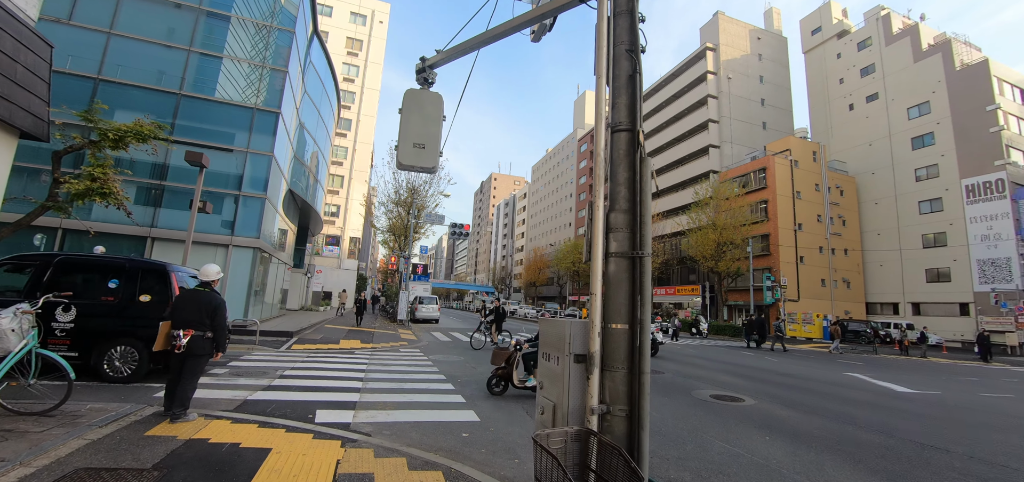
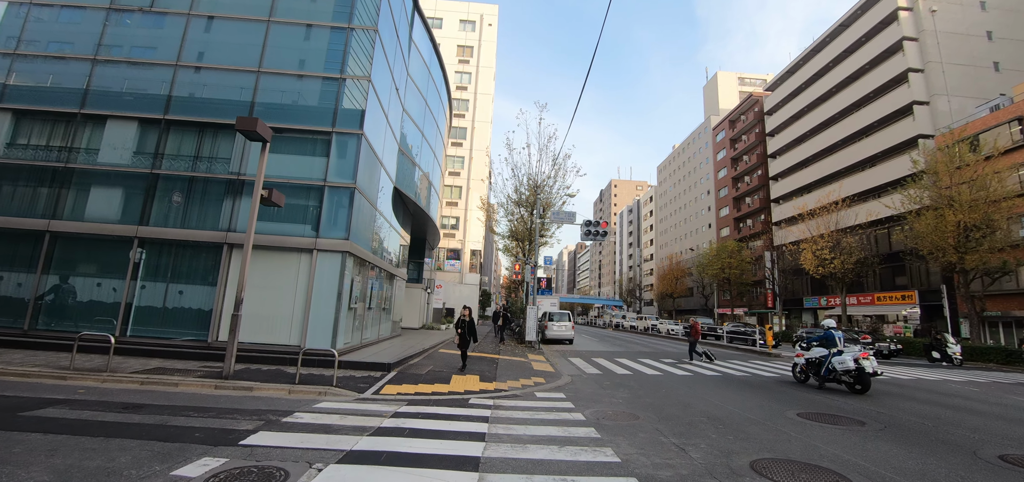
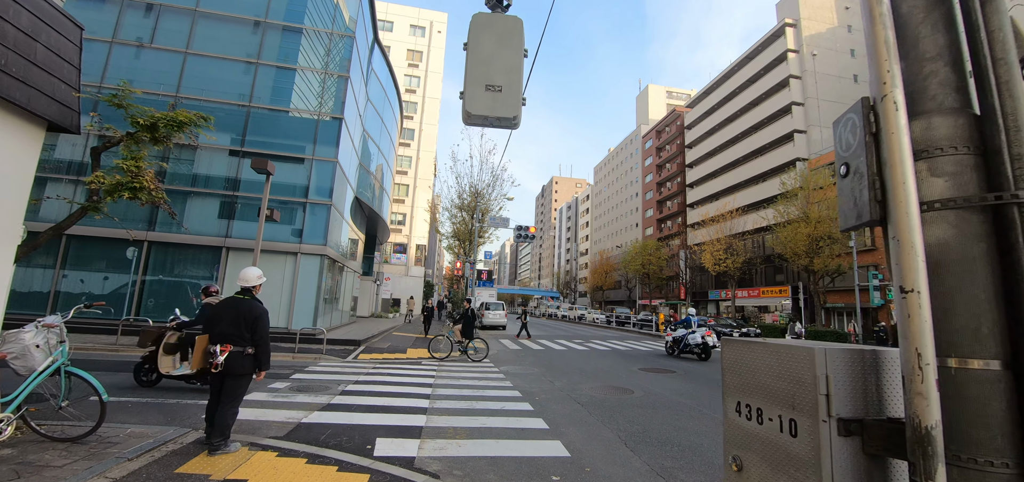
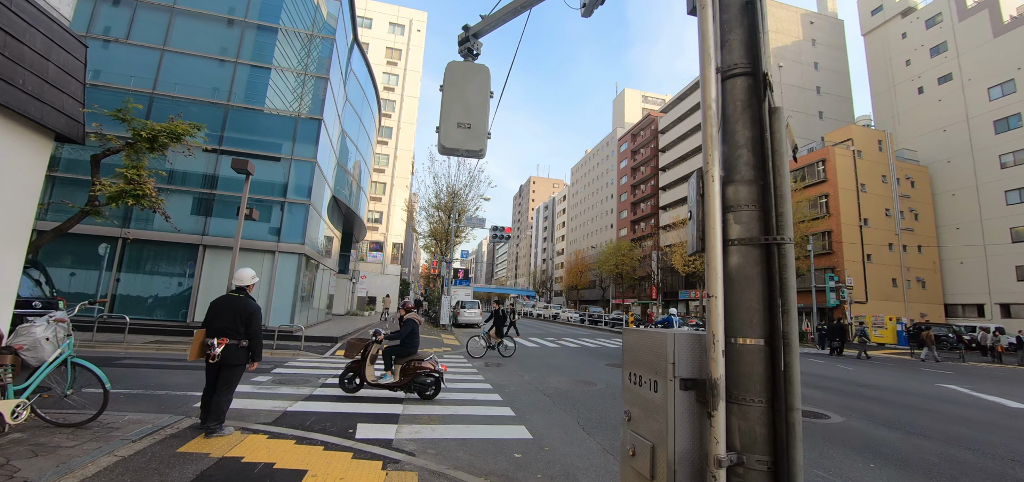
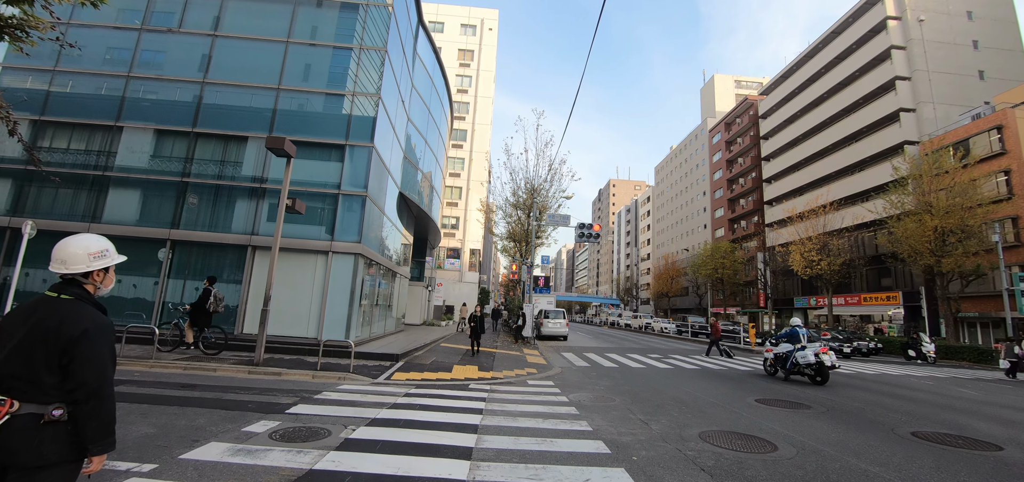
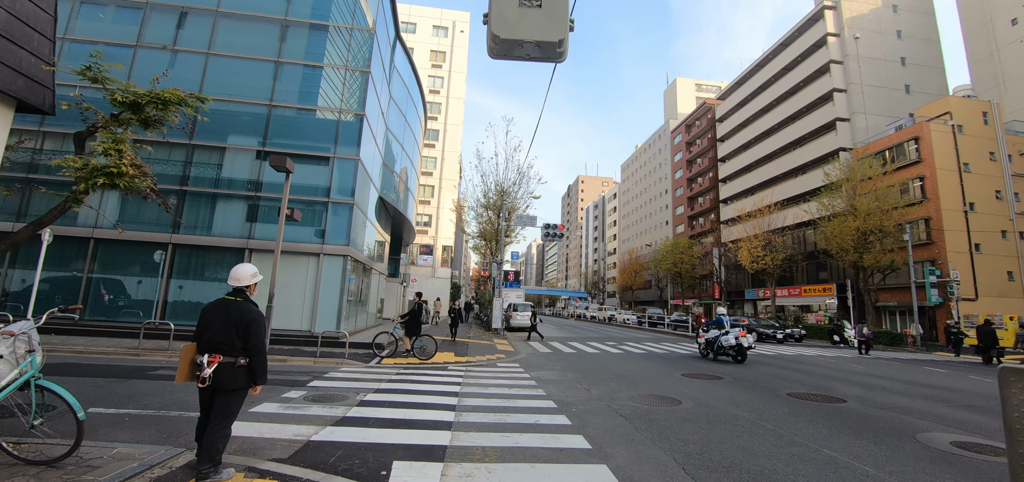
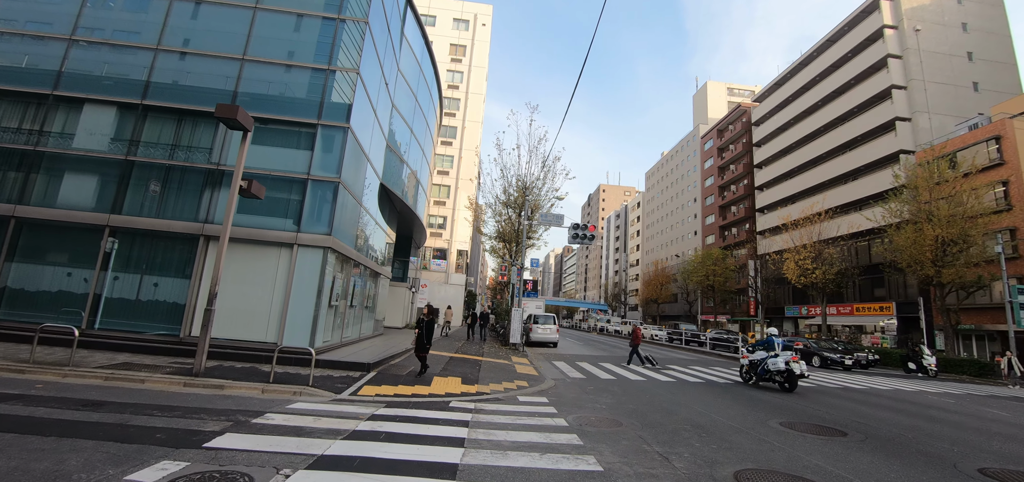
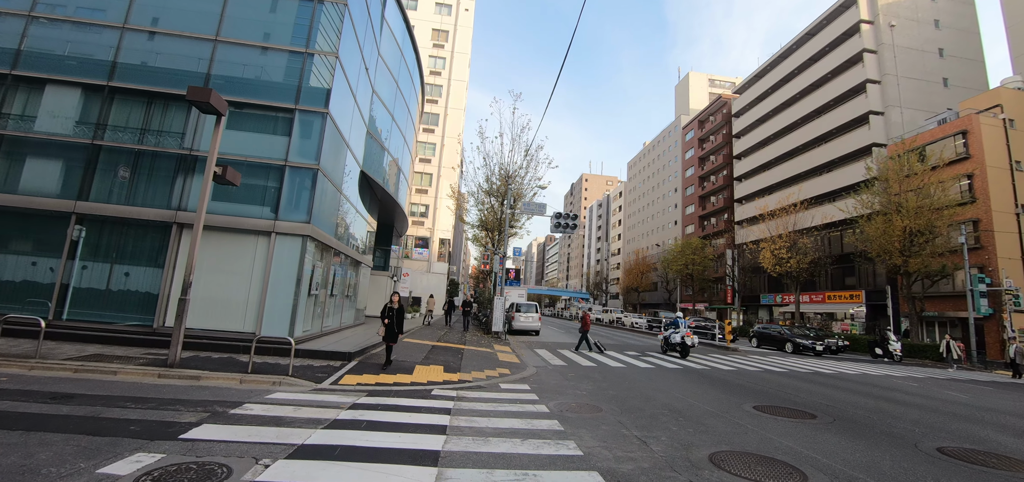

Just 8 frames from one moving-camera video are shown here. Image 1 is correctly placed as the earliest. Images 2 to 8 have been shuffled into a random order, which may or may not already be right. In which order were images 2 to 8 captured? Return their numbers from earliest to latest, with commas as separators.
4, 3, 6, 5, 2, 7, 8
